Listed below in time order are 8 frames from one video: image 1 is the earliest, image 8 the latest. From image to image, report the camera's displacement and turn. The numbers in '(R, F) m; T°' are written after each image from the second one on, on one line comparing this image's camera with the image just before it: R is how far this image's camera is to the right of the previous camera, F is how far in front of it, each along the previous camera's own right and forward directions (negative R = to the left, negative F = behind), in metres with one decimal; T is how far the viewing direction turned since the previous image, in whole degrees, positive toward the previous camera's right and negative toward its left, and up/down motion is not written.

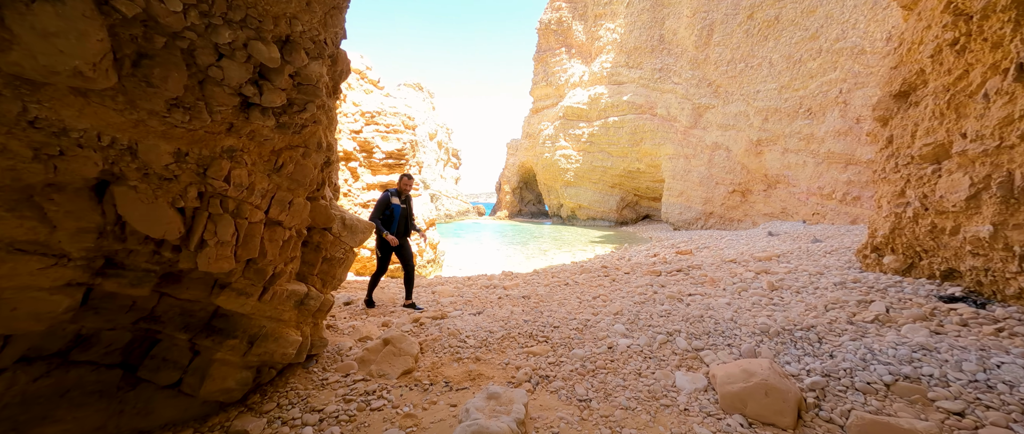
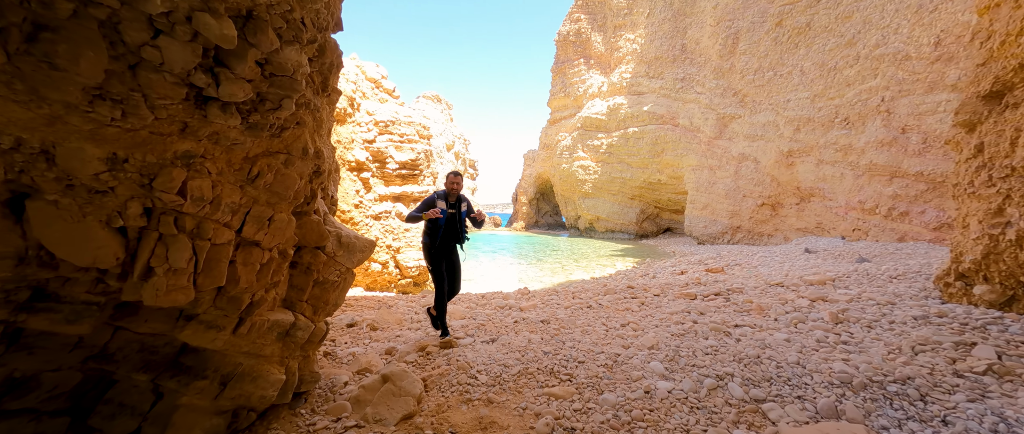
(0.0, +0.5) m; -3°
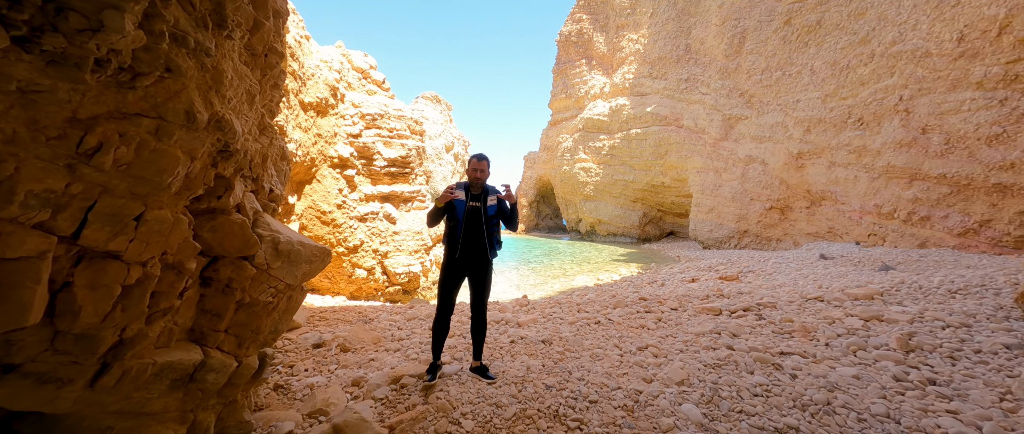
(0.0, +0.7) m; 0°
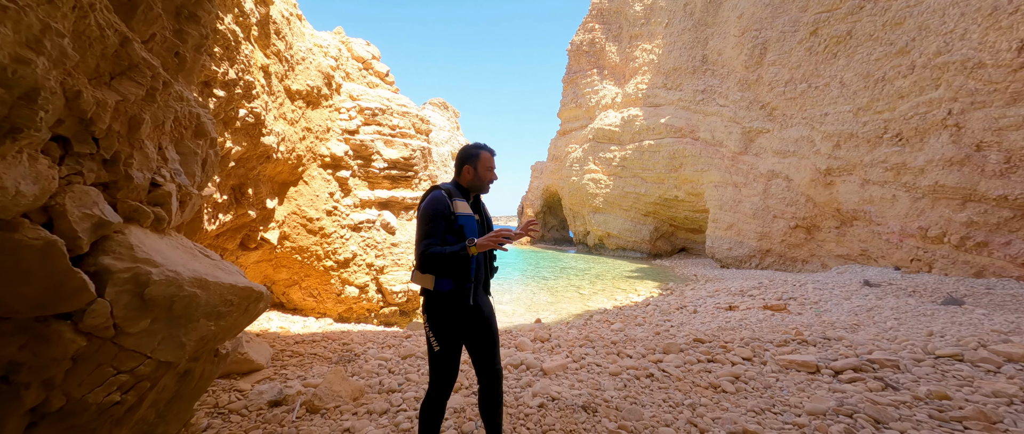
(-0.3, +1.1) m; -1°
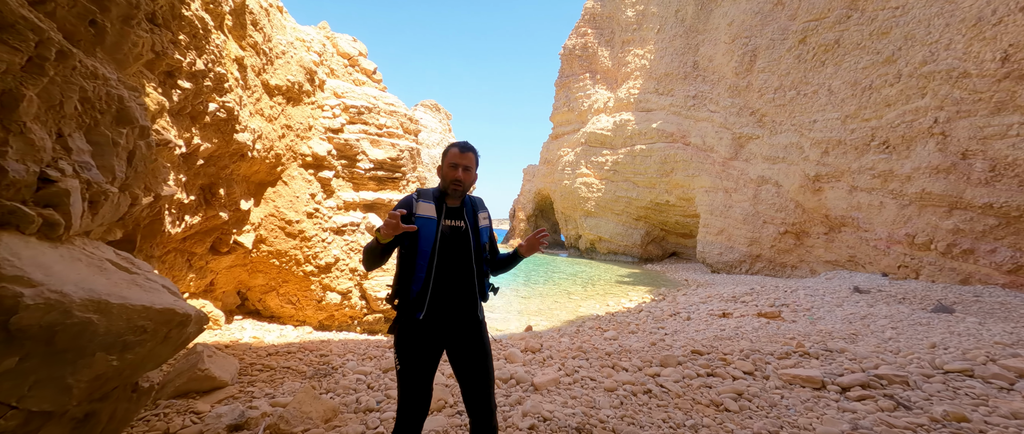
(0.0, +0.2) m; +1°
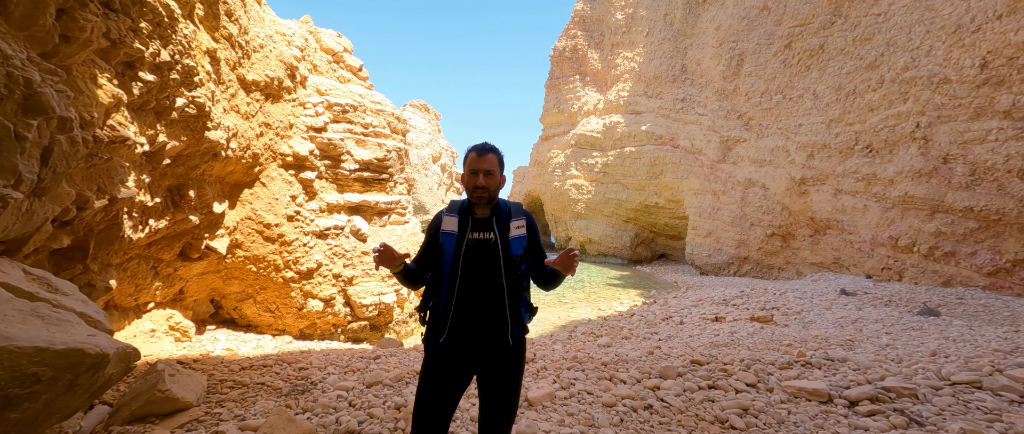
(0.0, +0.2) m; +2°
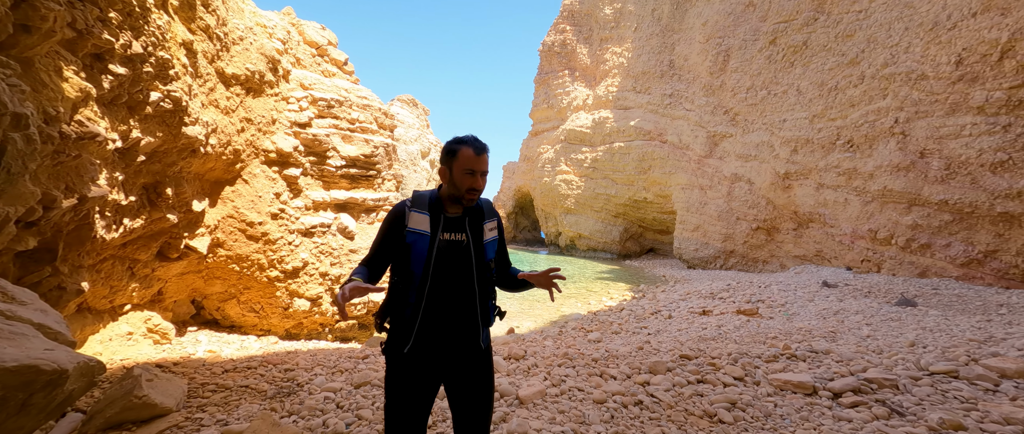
(0.0, 0.0) m; +2°
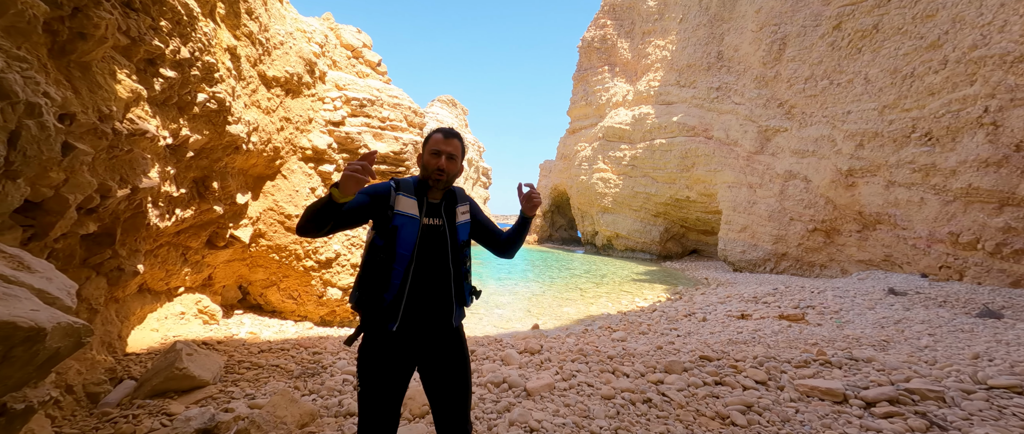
(+0.3, 0.0) m; -6°
